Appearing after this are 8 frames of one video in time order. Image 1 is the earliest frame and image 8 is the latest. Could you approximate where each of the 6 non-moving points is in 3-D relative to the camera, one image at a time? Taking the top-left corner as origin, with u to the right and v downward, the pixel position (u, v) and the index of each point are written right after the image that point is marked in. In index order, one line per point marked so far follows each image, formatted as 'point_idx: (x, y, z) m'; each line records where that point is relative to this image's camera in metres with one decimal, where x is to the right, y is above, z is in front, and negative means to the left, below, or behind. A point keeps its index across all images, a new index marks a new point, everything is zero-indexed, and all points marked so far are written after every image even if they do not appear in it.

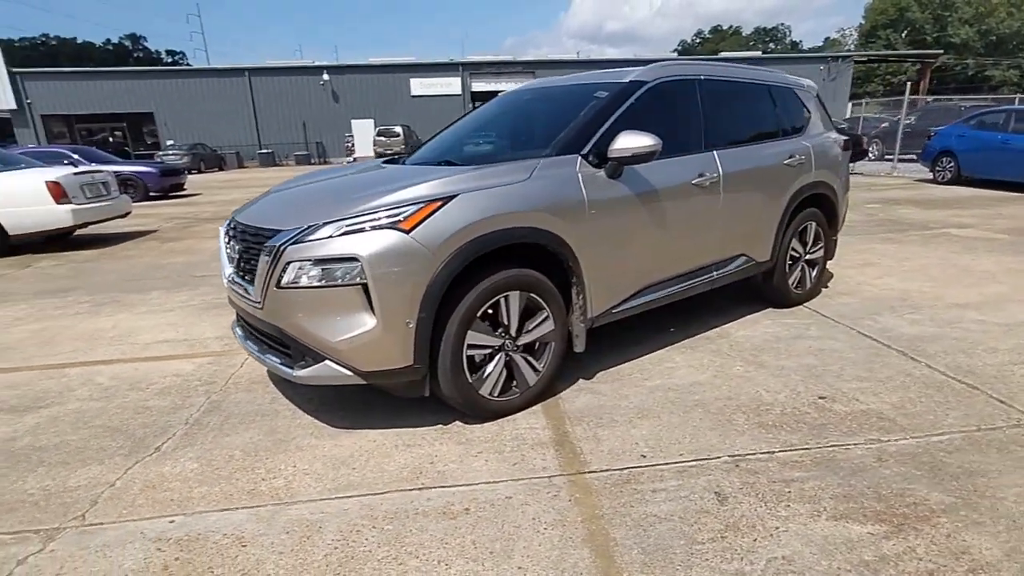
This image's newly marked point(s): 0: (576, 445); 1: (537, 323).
0: (+0.3, -0.7, +2.9) m
1: (+0.1, -0.2, +3.3) m
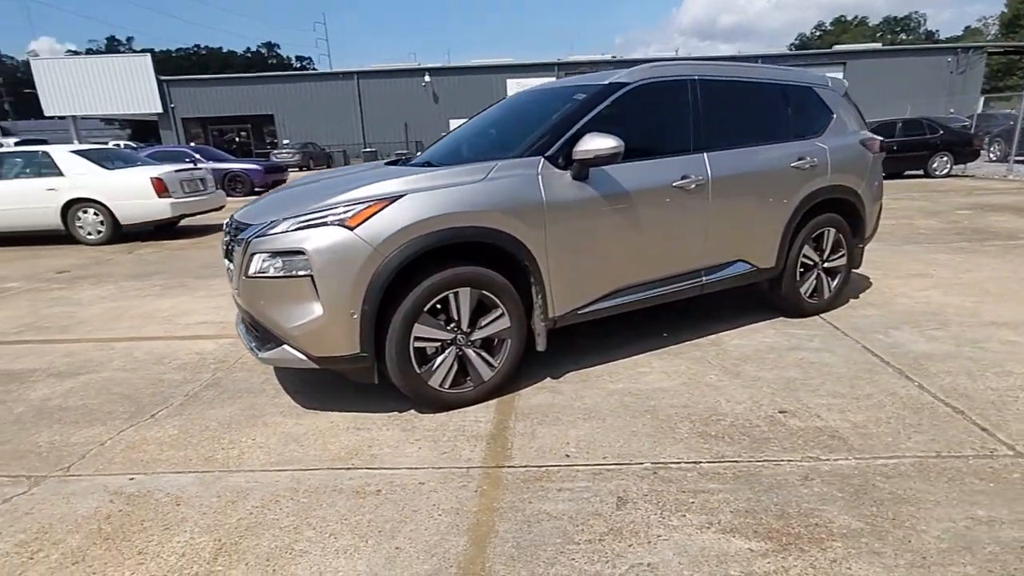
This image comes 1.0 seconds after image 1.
0: (0.0, -0.7, +3.0) m
1: (-0.1, -0.2, +3.4) m
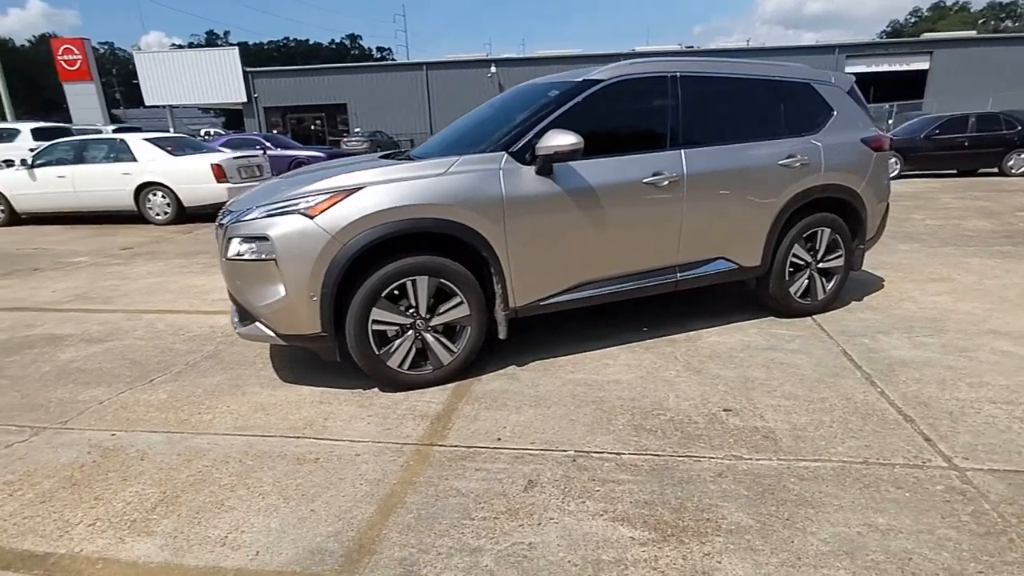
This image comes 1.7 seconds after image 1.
0: (-0.3, -0.7, +3.2) m
1: (-0.3, -0.1, +3.5) m
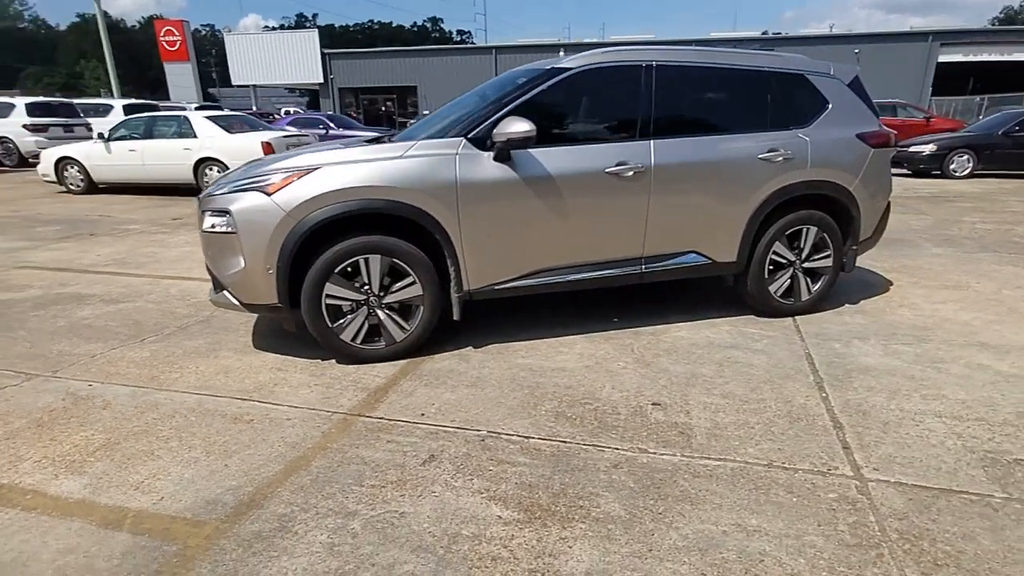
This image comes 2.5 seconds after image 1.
0: (-0.7, -0.6, +3.3) m
1: (-0.6, 0.0, +3.6) m
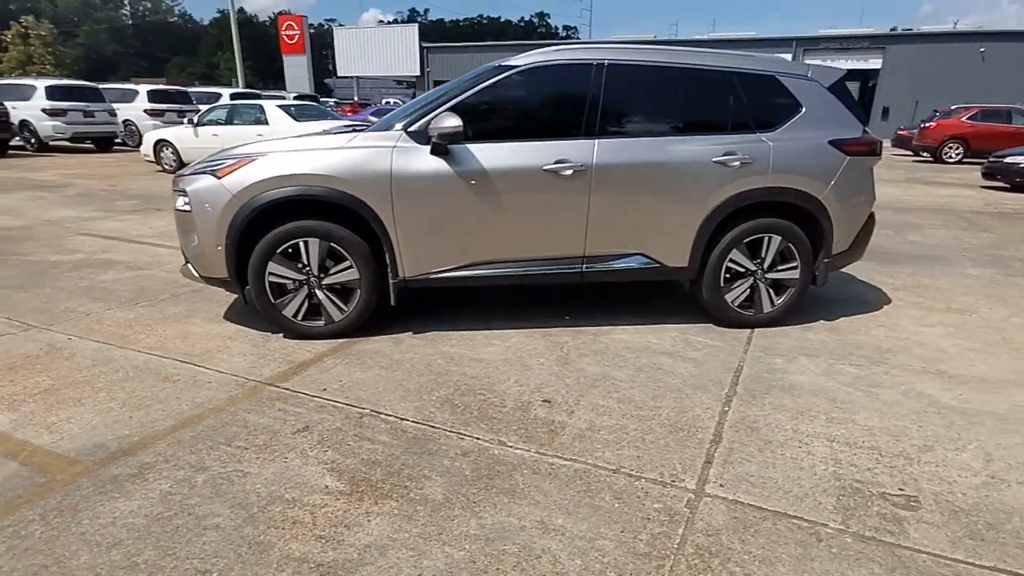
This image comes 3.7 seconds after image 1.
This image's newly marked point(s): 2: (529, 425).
0: (-1.2, -0.5, +3.5) m
1: (-1.0, +0.1, +3.8) m
2: (+0.1, -0.6, +2.9) m
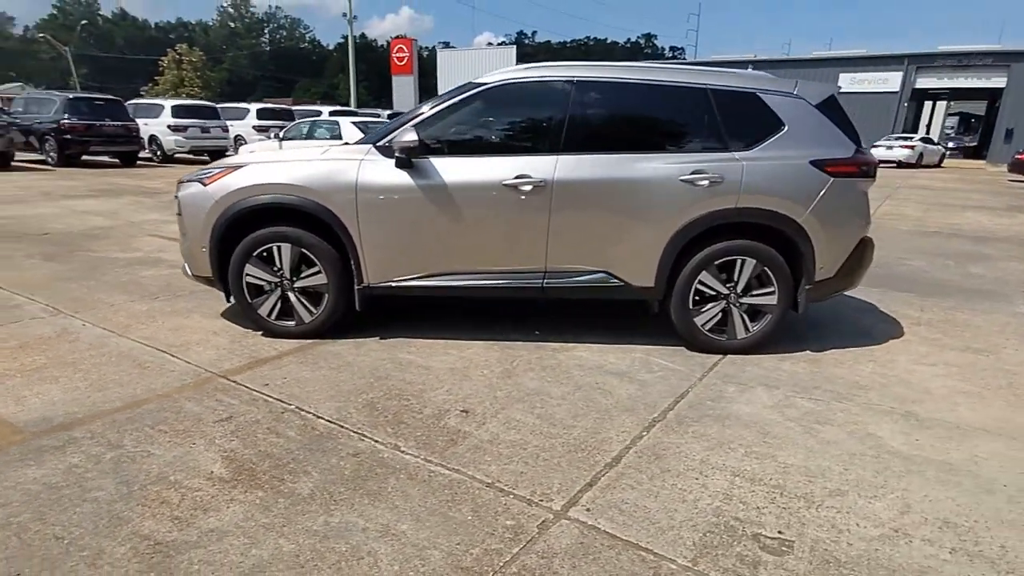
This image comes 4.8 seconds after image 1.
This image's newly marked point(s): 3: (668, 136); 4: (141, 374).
0: (-1.5, -0.5, +3.7) m
1: (-1.3, +0.1, +4.0) m
2: (-0.4, -0.7, +2.9) m
3: (+1.0, +0.9, +3.8) m
4: (-2.1, -0.5, +3.6) m
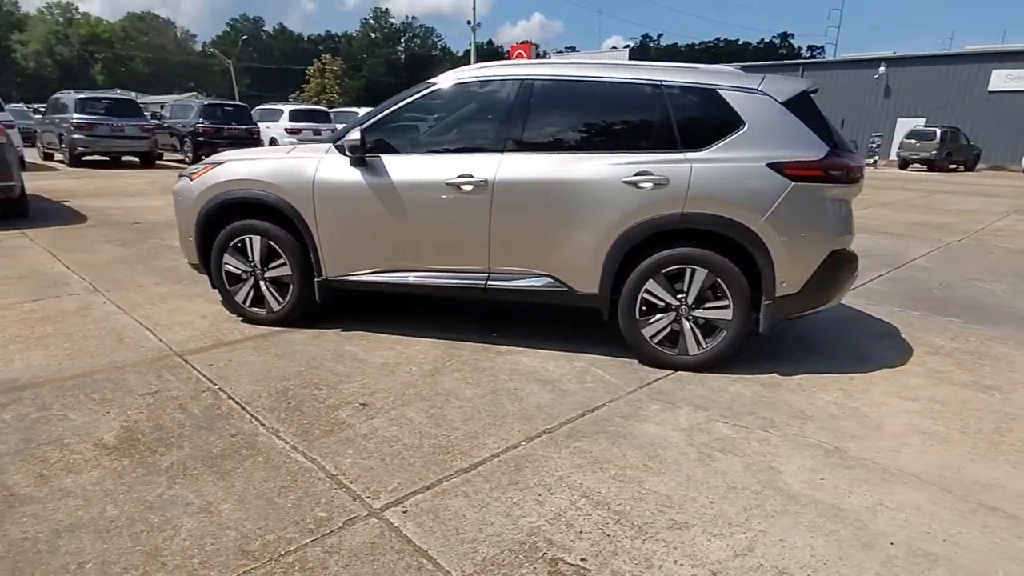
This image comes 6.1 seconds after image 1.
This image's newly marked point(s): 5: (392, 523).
0: (-1.8, -0.4, +4.0) m
1: (-1.6, +0.2, +4.3) m
2: (-0.9, -0.6, +3.0) m
3: (+0.6, +0.9, +3.6) m
4: (-2.5, -0.4, +4.0) m
5: (-0.4, -0.8, +2.2) m
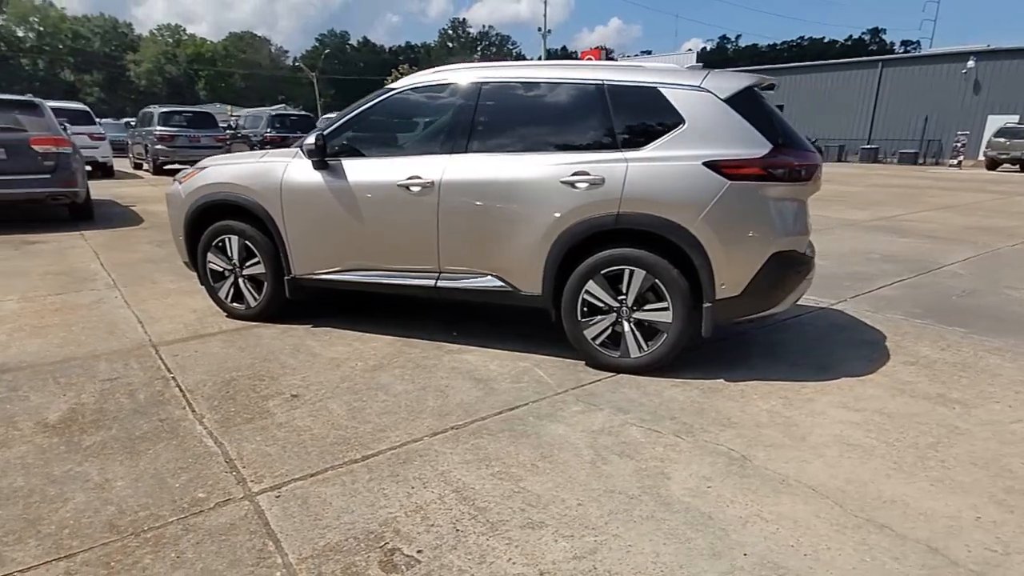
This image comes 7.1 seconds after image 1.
0: (-2.1, -0.4, +4.2) m
1: (-1.8, +0.2, +4.5) m
2: (-1.3, -0.6, +3.1) m
3: (+0.3, +0.9, +3.6) m
4: (-2.8, -0.3, +4.3) m
5: (-0.9, -0.8, +2.3) m
